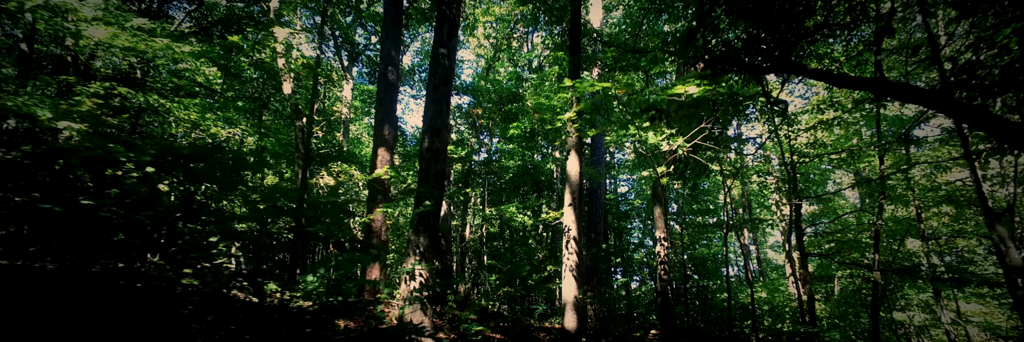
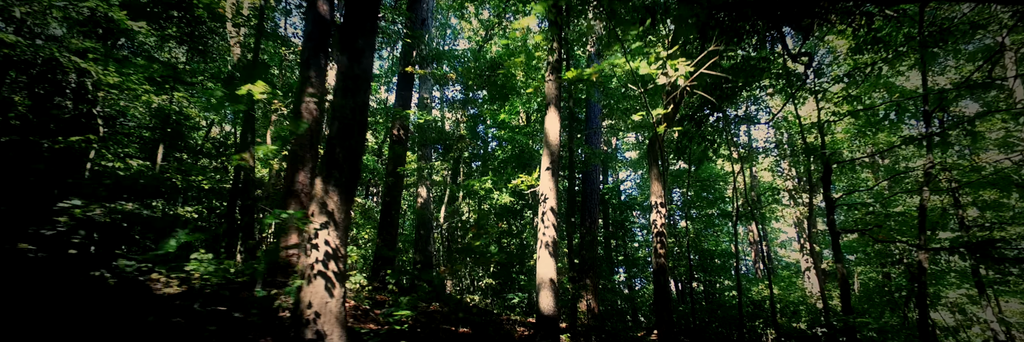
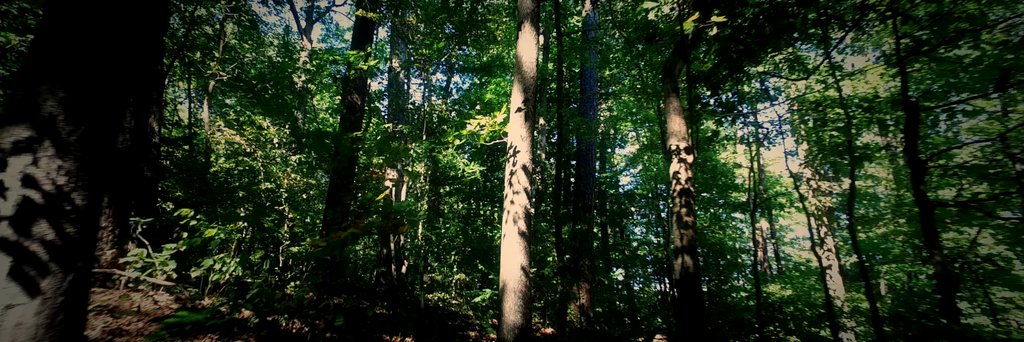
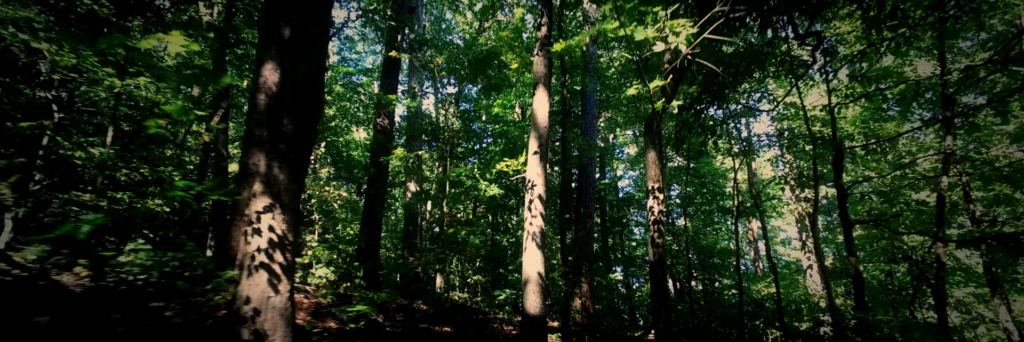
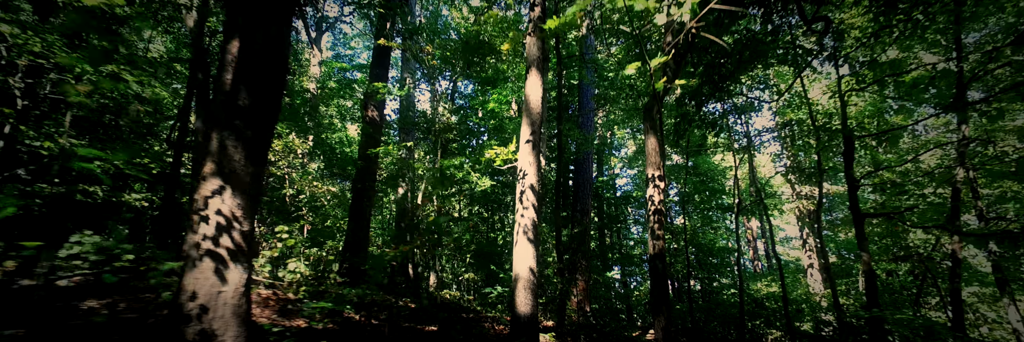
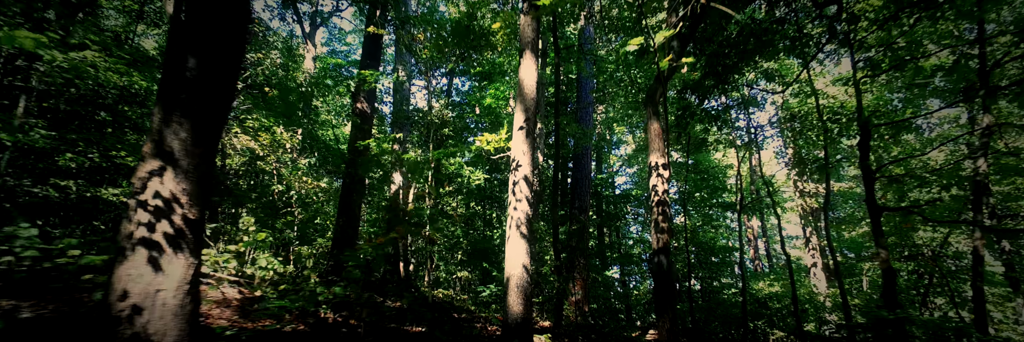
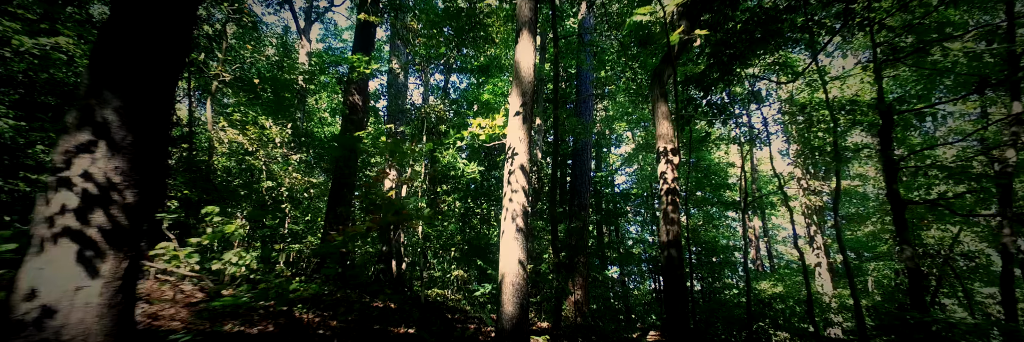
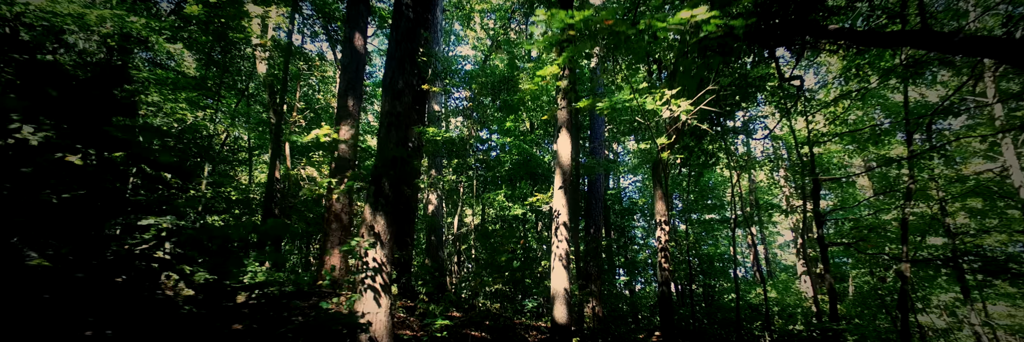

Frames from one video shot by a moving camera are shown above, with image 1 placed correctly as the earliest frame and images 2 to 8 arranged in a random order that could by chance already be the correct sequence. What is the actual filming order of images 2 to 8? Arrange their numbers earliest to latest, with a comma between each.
8, 2, 4, 5, 6, 7, 3
